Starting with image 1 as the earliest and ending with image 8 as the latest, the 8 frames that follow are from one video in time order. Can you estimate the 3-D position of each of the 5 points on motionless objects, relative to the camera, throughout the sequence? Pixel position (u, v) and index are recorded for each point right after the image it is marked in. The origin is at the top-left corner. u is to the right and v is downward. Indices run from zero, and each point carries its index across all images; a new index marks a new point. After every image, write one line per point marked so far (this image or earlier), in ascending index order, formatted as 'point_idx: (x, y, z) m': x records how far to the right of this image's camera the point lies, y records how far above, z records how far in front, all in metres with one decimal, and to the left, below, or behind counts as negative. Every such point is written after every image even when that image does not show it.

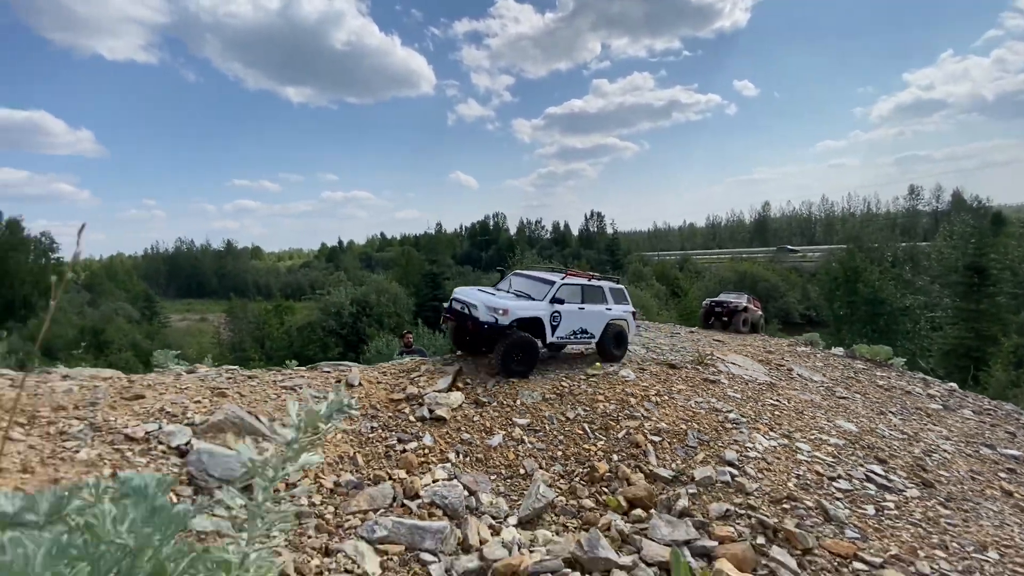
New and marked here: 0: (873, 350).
0: (+7.1, -1.2, +10.6) m
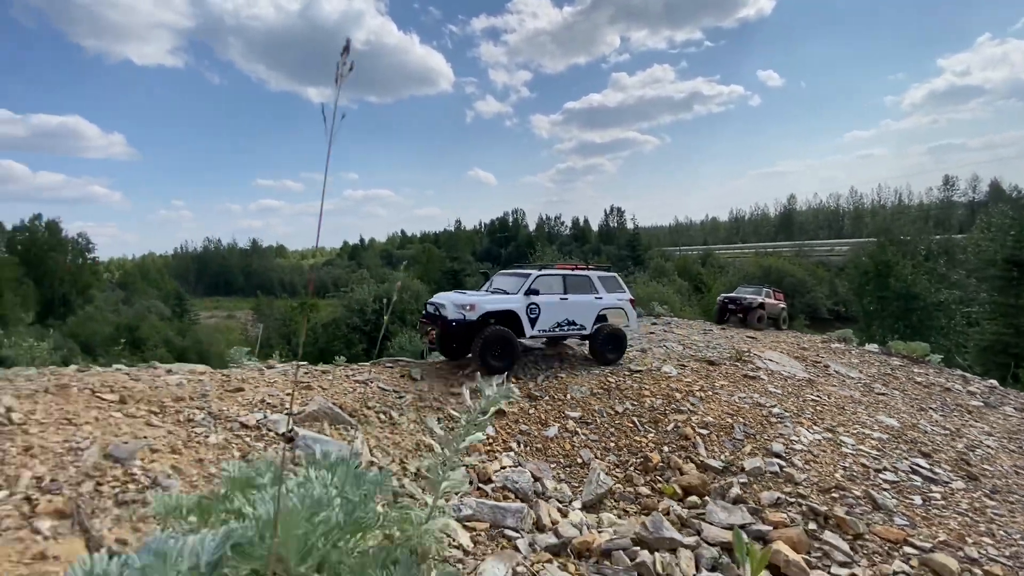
0: (+7.7, -1.1, +10.4) m
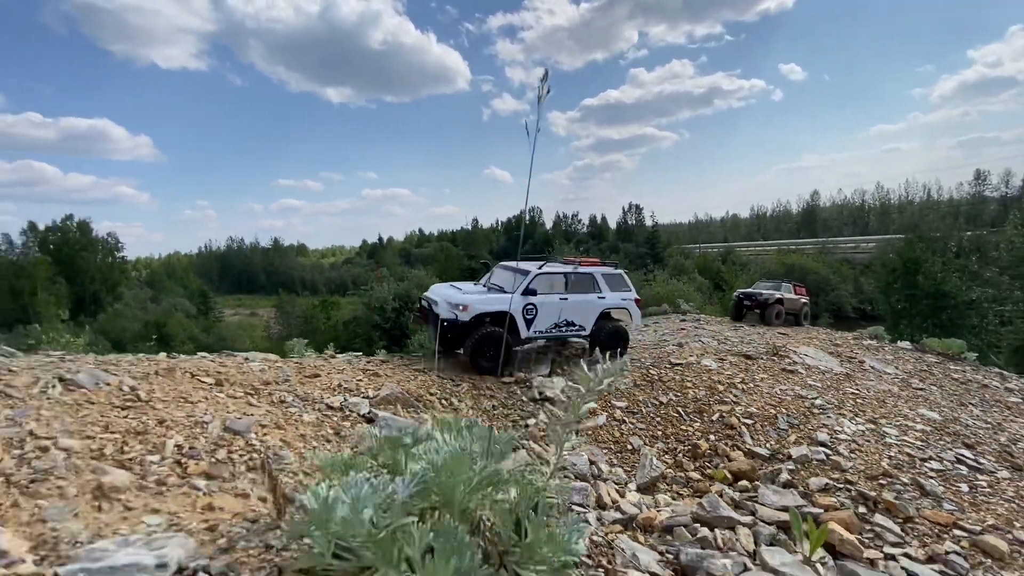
0: (+8.2, -1.1, +10.3) m
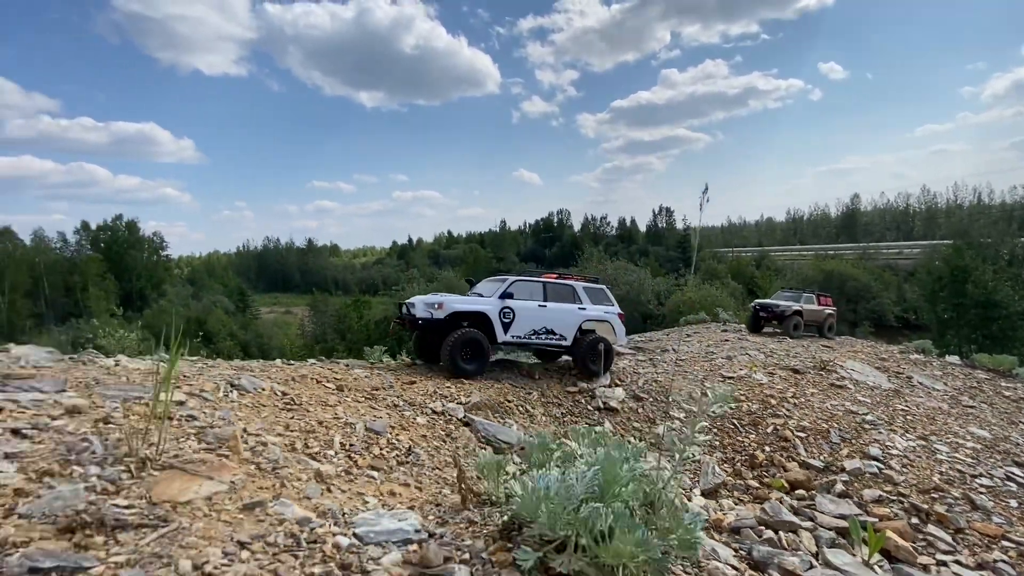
0: (+9.0, -1.3, +10.0) m
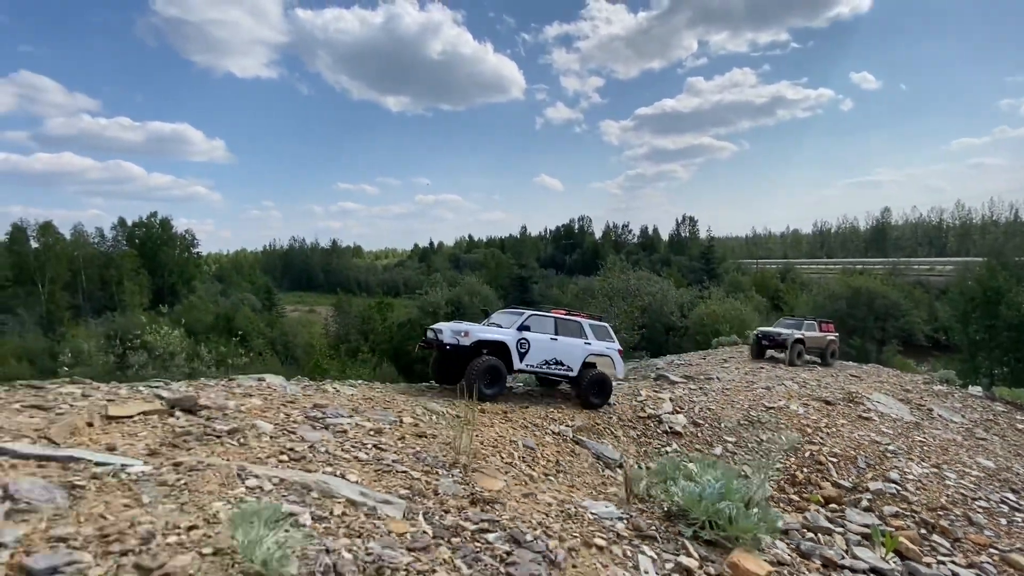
0: (+9.7, -1.9, +10.3) m
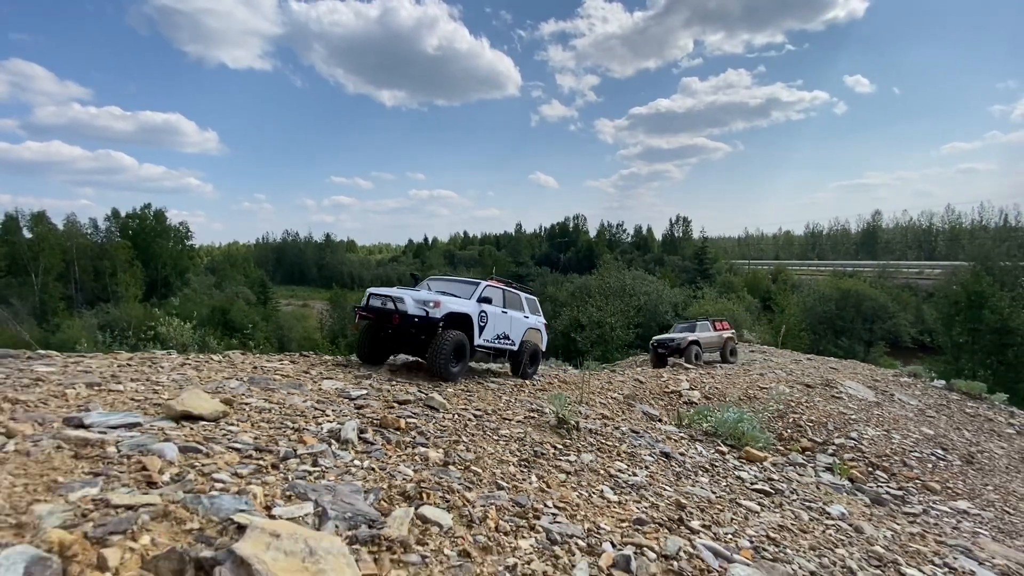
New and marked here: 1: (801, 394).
0: (+10.1, -2.1, +11.6) m
1: (+4.7, -1.8, +9.1) m
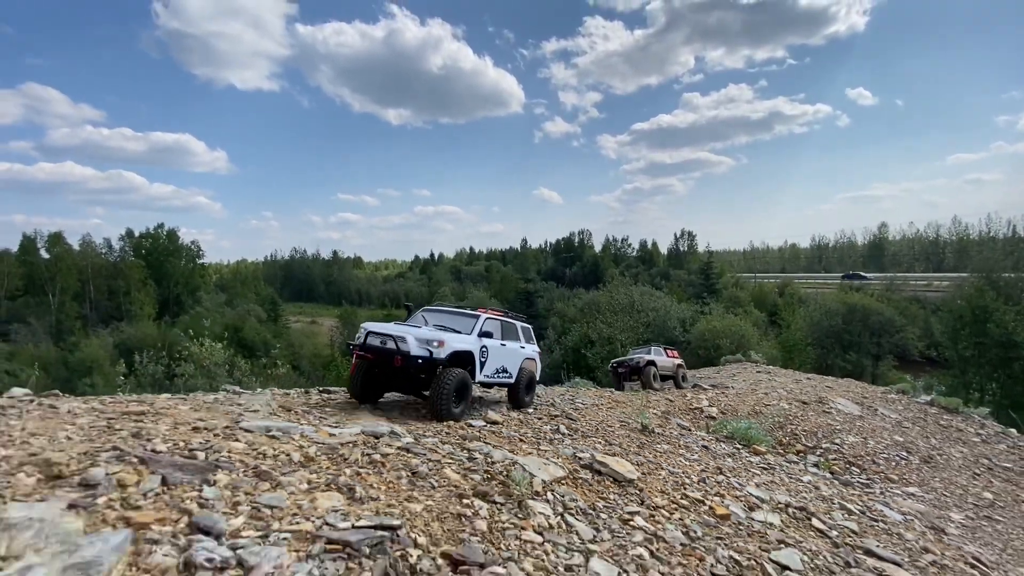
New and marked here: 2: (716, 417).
0: (+10.8, -2.6, +12.7) m
1: (+5.4, -2.3, +10.3) m
2: (+3.5, -2.2, +9.1) m
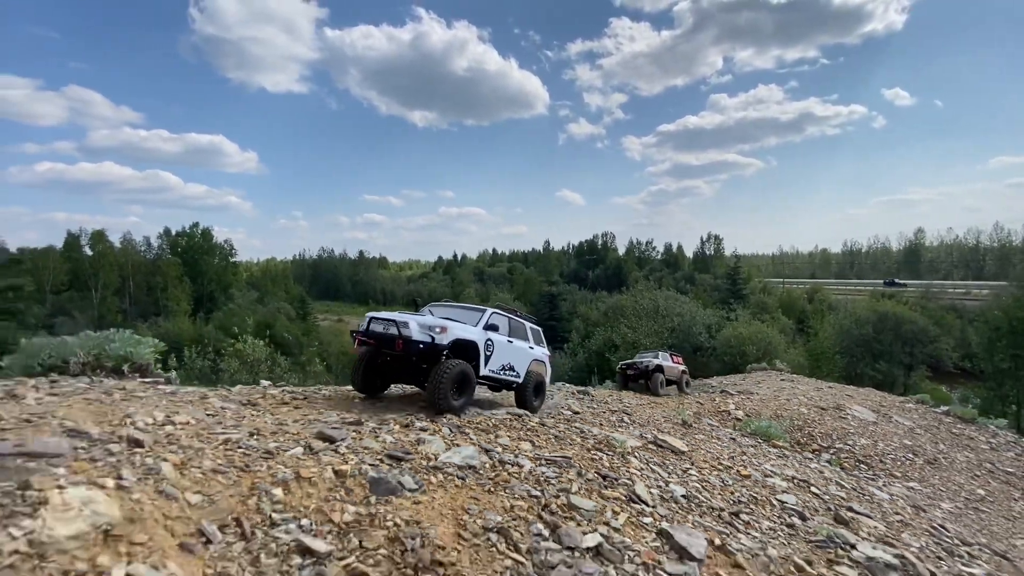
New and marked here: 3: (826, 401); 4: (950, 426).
0: (+11.7, -3.0, +13.2) m
1: (+6.2, -2.6, +11.0) m
2: (+4.2, -2.4, +9.9) m
3: (+7.5, -2.6, +12.5) m
4: (+10.2, -3.1, +11.8) m
